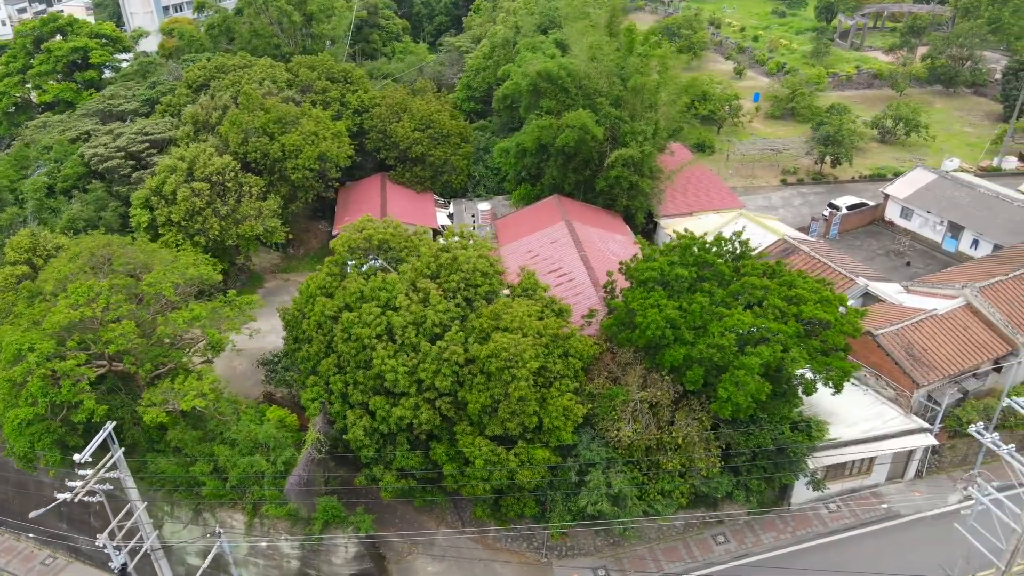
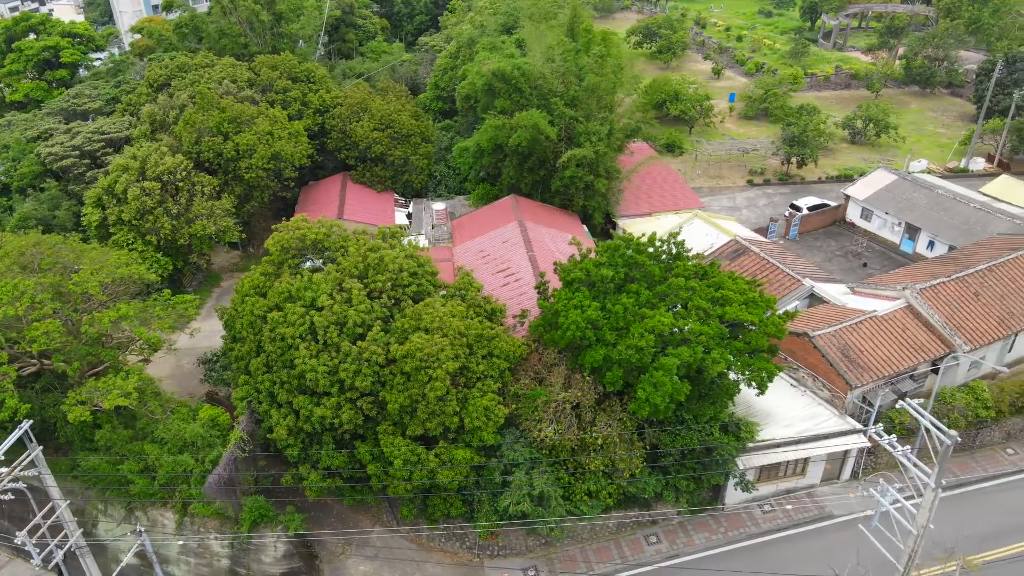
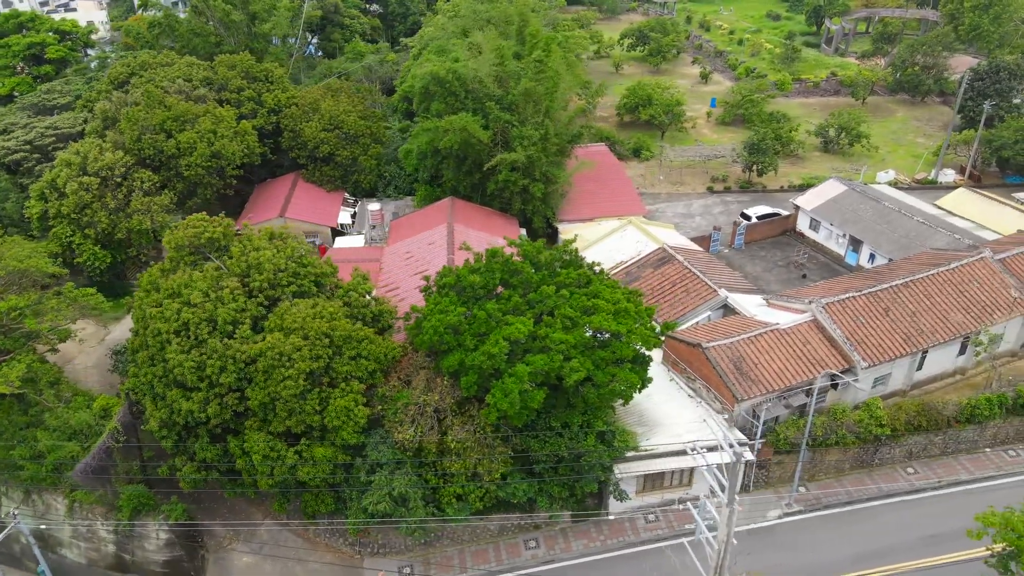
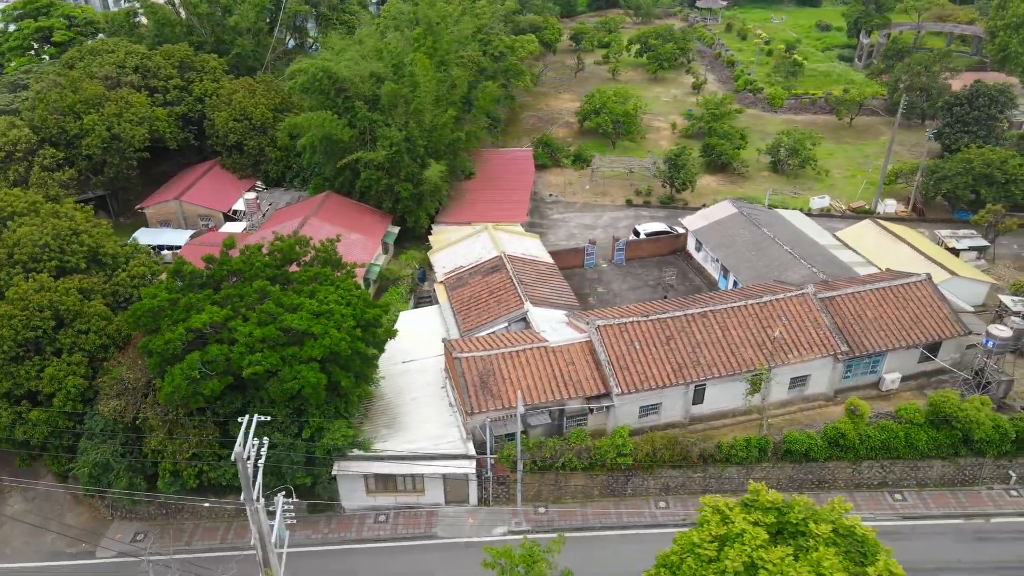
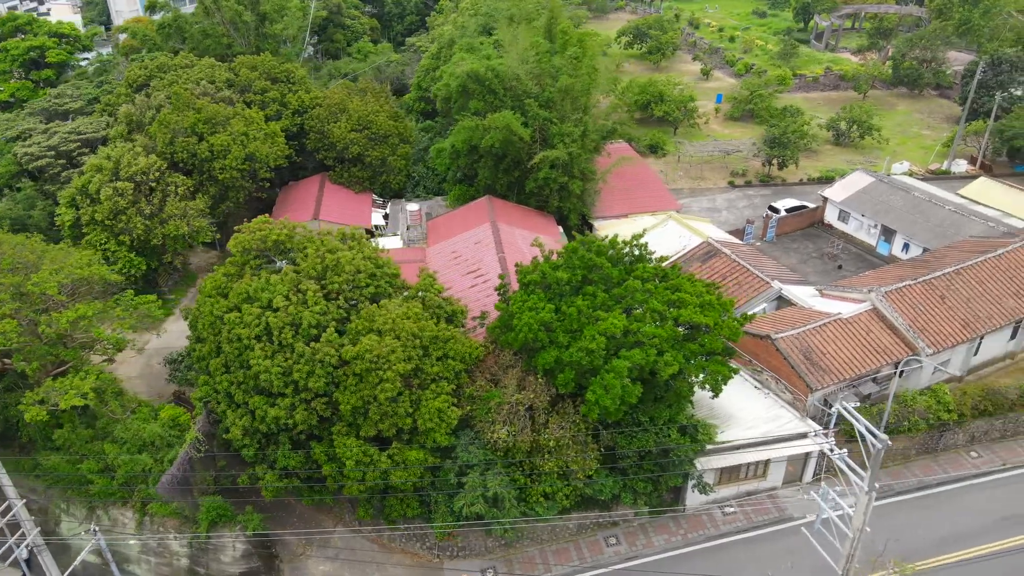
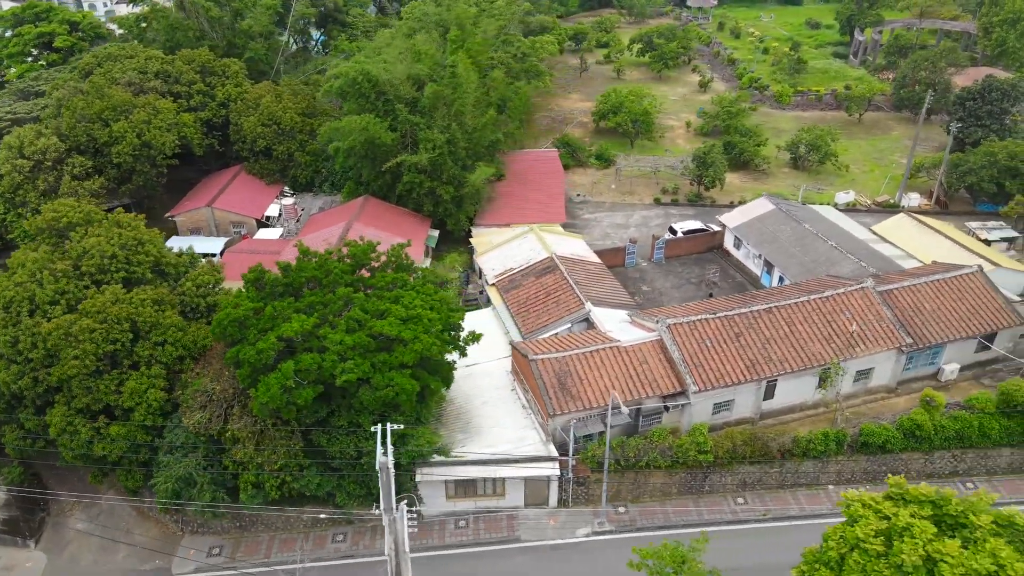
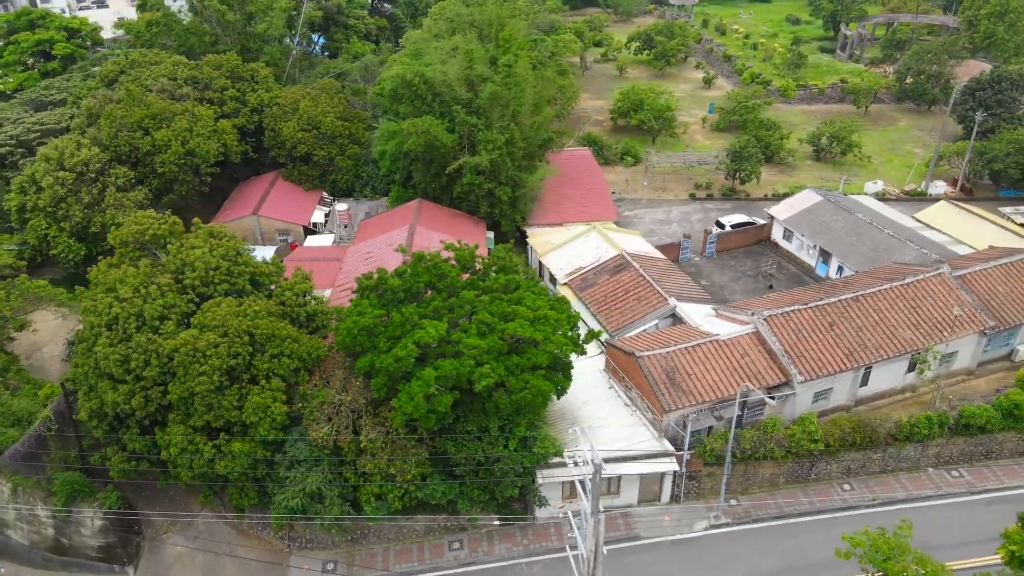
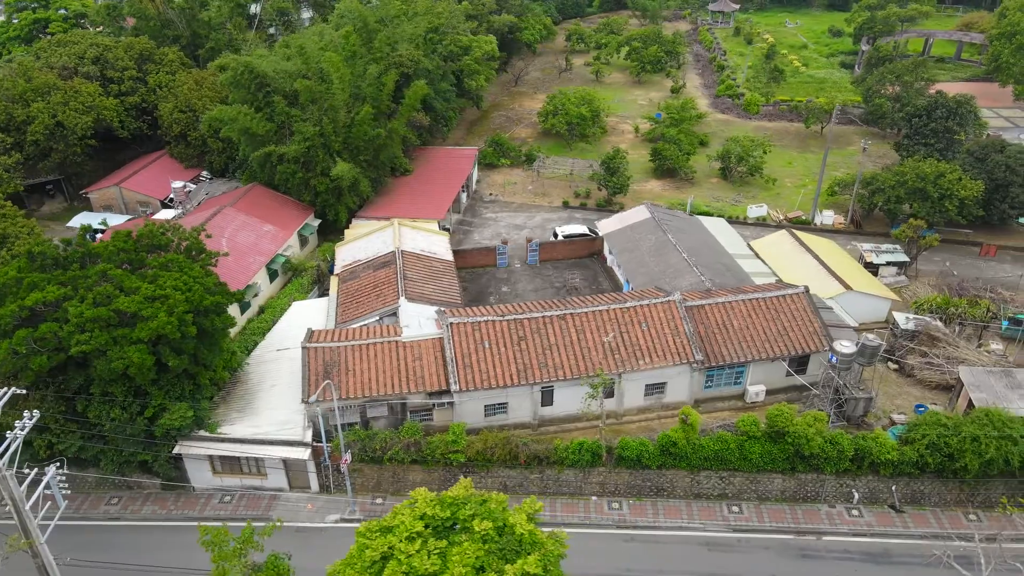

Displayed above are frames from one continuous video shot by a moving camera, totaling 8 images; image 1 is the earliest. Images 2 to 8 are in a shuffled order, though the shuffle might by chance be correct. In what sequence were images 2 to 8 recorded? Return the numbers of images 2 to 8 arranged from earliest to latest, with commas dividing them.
2, 5, 3, 7, 6, 4, 8
